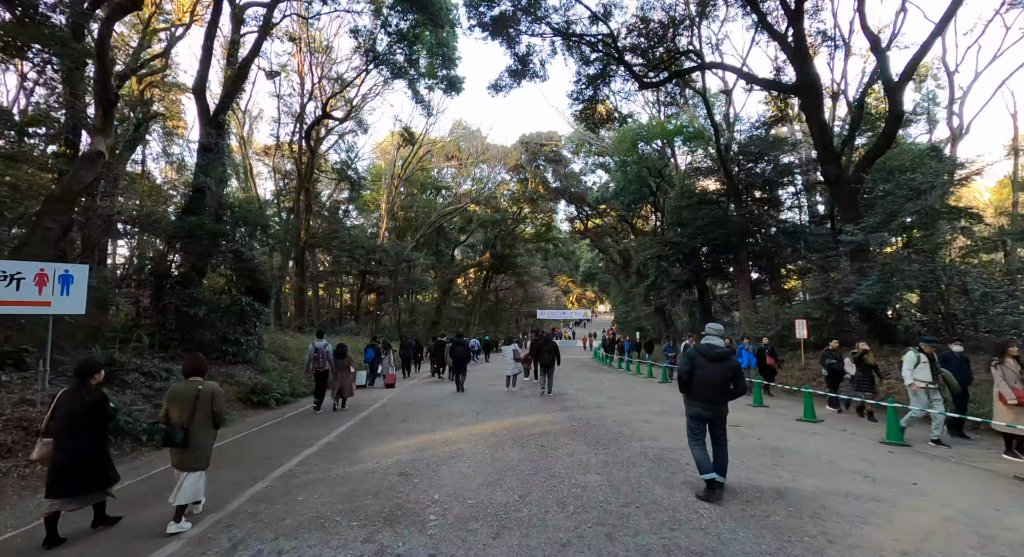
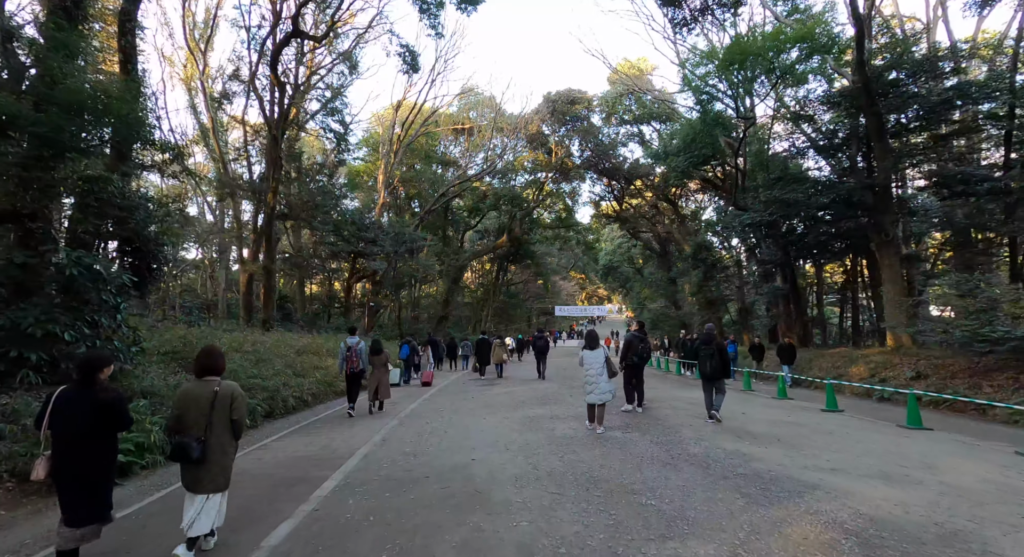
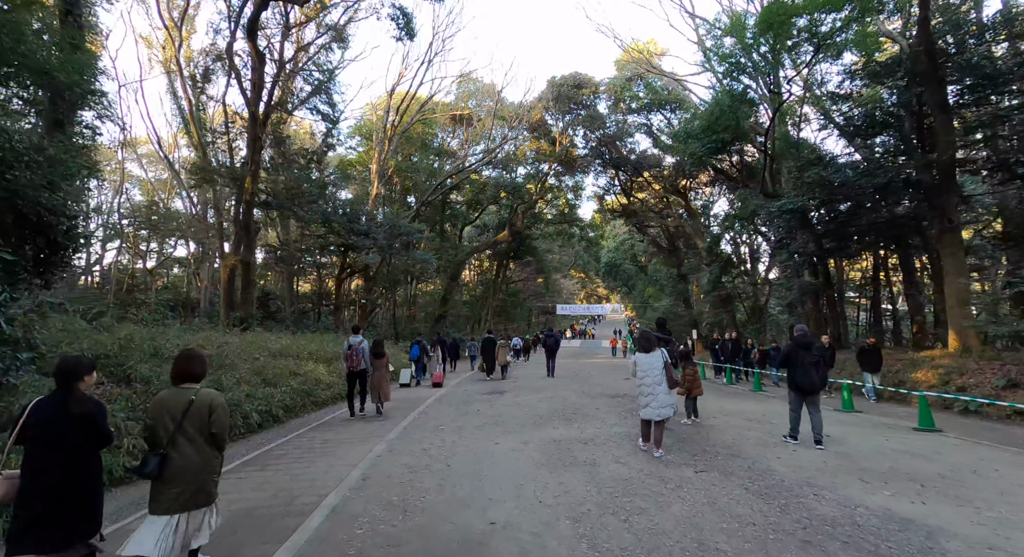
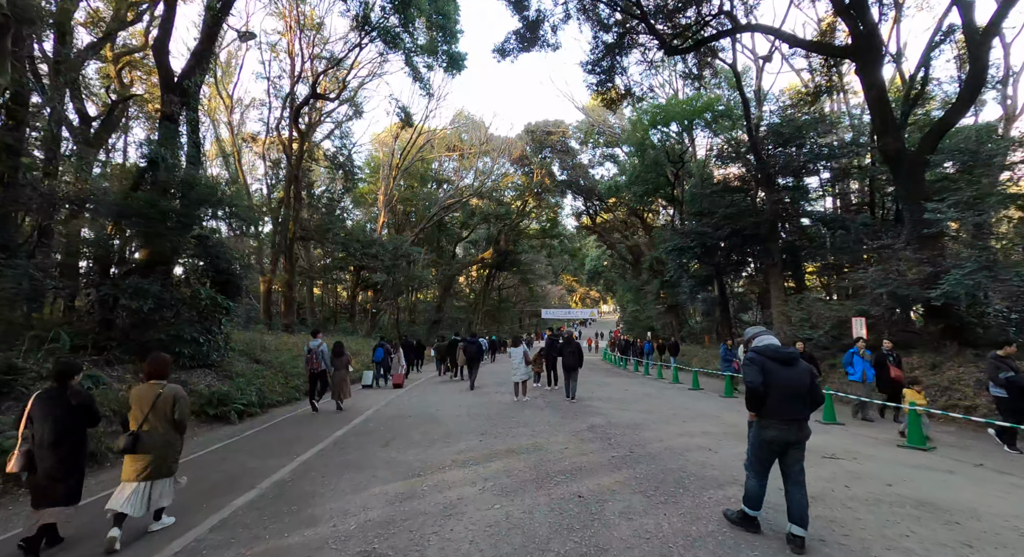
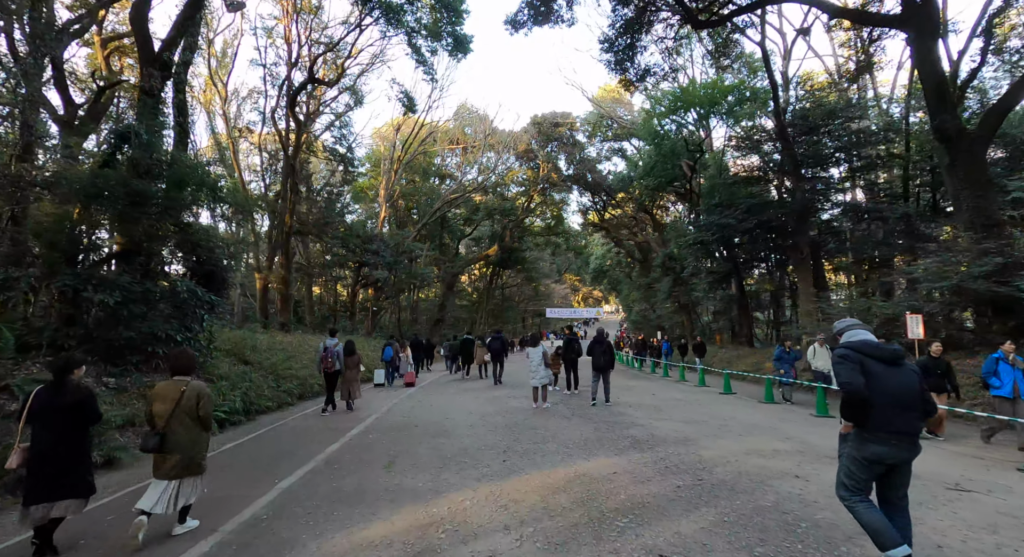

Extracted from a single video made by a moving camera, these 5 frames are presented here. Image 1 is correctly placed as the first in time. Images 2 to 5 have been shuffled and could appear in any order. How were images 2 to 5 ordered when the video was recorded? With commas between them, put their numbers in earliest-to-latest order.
4, 5, 2, 3
